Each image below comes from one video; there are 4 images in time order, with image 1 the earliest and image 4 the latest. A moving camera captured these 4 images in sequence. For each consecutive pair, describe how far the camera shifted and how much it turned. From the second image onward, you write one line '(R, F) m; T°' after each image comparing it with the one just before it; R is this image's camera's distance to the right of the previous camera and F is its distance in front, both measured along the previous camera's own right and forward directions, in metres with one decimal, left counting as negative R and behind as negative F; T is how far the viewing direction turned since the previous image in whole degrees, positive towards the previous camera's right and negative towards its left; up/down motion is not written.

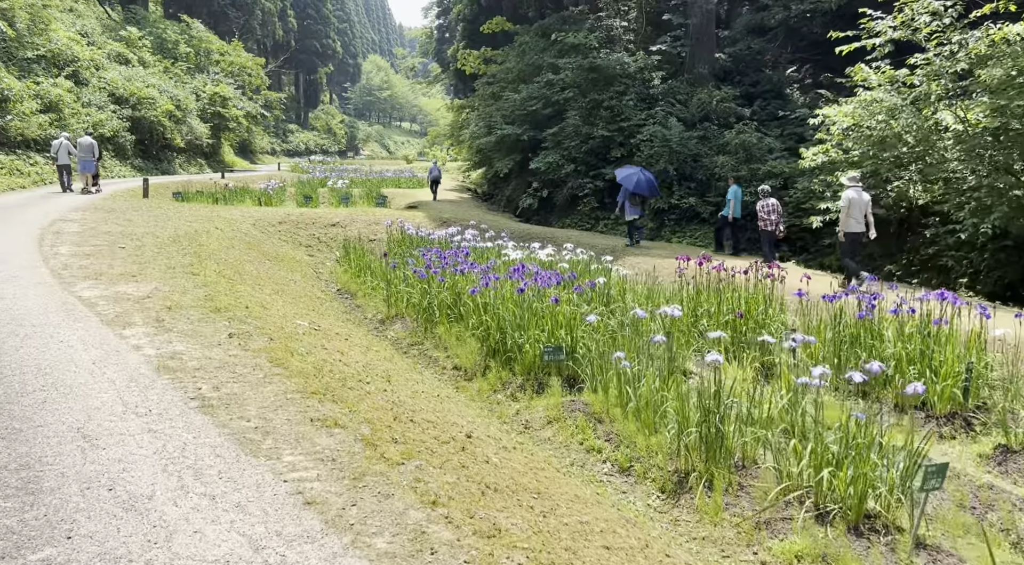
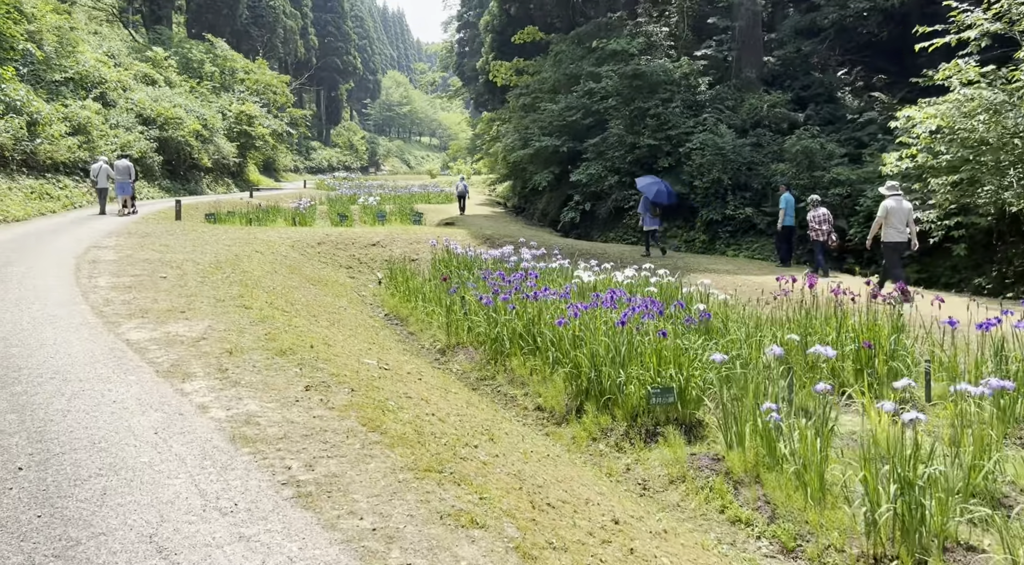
(-0.5, +0.7) m; -1°
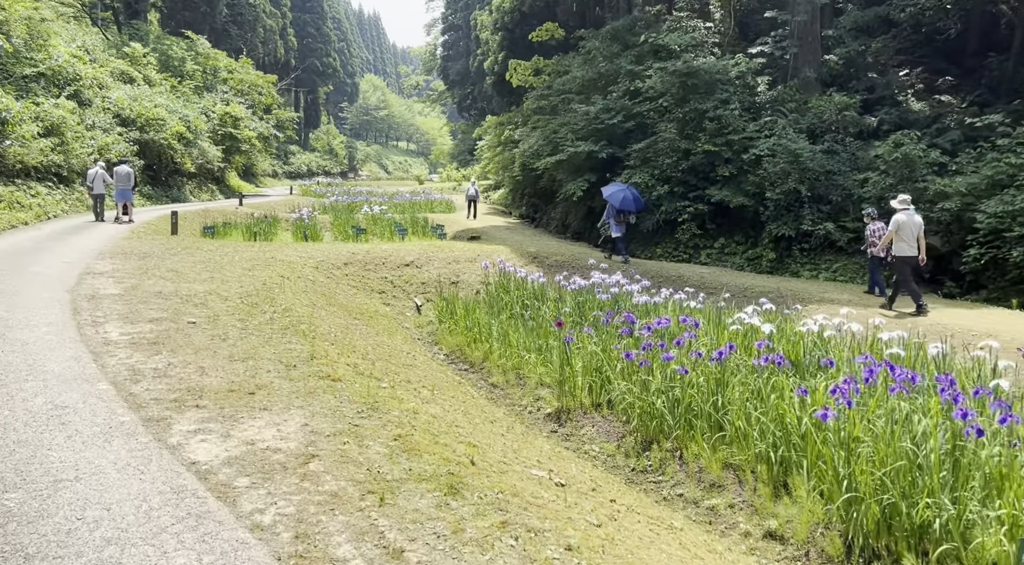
(-1.3, +1.9) m; +2°
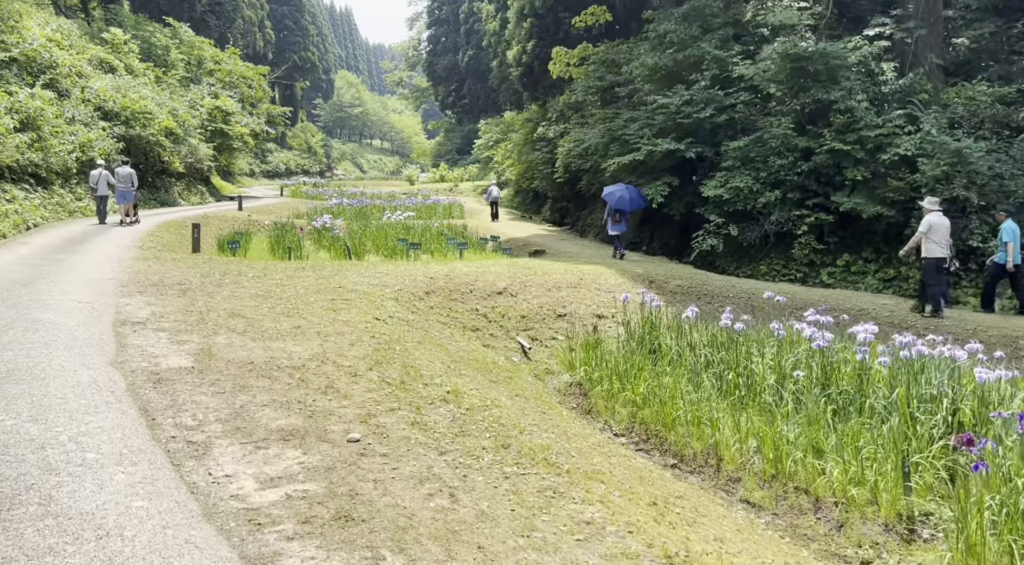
(-1.9, +2.6) m; +2°
